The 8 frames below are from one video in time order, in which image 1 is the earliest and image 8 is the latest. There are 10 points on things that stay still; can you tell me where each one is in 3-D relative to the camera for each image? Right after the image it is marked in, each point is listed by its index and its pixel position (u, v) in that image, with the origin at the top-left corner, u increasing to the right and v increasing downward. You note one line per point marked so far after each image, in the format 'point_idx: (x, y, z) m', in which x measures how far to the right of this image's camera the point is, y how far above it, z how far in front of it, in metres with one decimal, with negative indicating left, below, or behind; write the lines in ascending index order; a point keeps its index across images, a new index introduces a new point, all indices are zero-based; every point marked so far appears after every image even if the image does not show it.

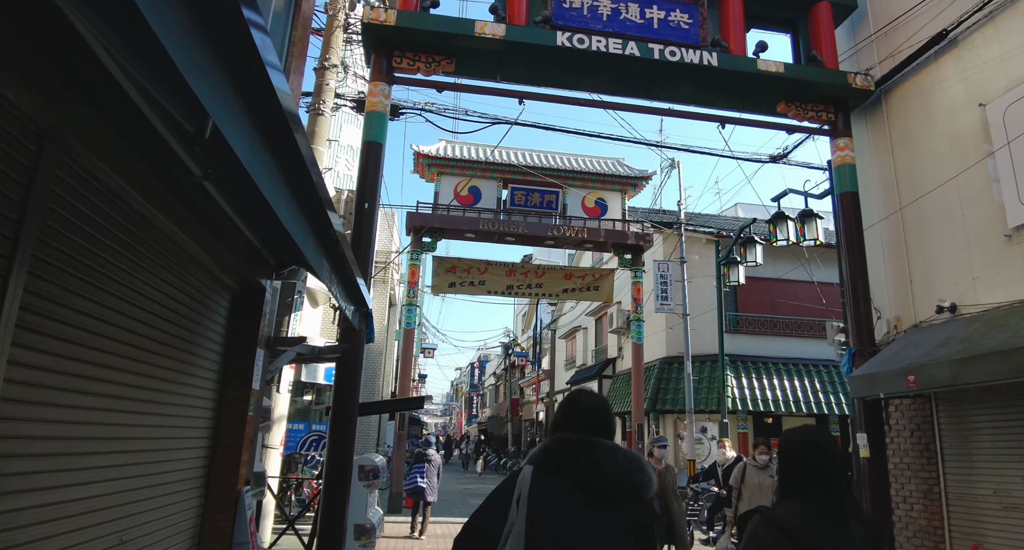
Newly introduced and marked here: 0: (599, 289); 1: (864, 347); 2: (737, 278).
0: (+2.1, -0.3, +15.5) m
1: (+4.4, -0.9, +8.0) m
2: (+4.8, -0.1, +13.6) m
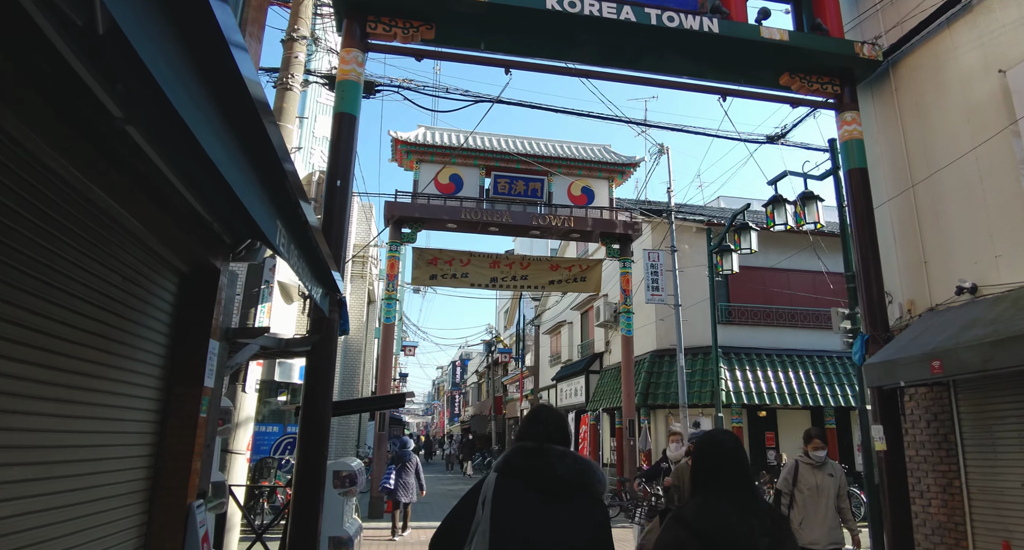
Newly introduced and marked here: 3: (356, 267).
0: (+1.7, -0.1, +14.9) m
1: (+4.3, -0.7, +7.5) m
2: (+4.5, +0.2, +13.1) m
3: (-4.7, +0.2, +18.9) m
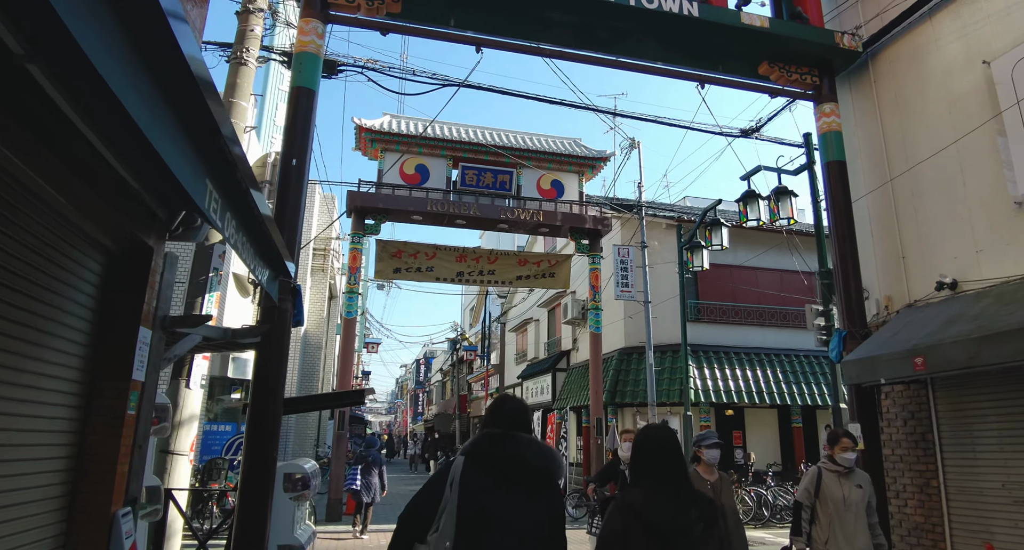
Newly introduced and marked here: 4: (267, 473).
0: (+1.0, 0.0, +14.6) m
1: (+3.9, -0.6, +7.3) m
2: (+3.9, +0.3, +12.9) m
3: (-5.6, +0.4, +18.2) m
4: (-2.1, -1.7, +5.4) m
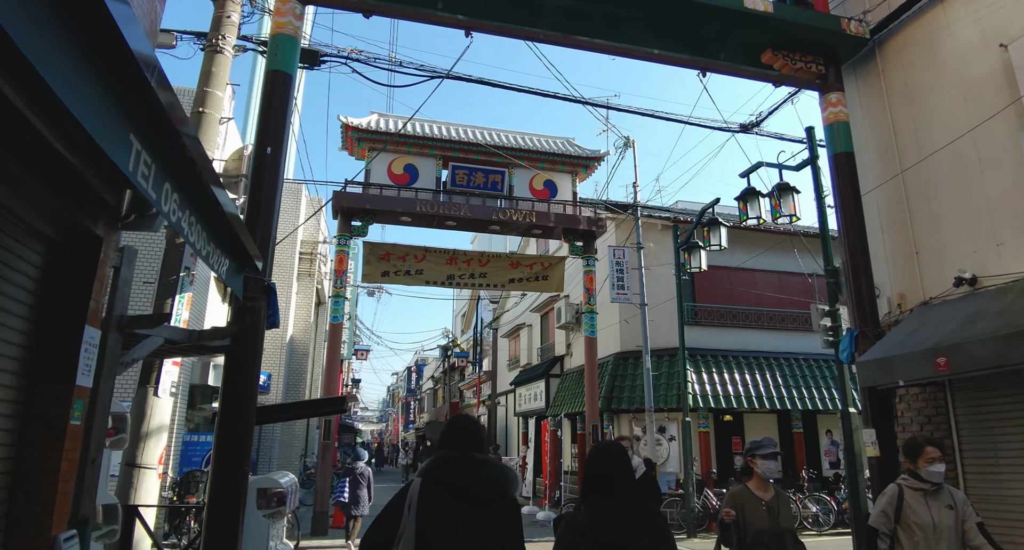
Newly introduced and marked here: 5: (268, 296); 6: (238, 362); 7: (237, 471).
0: (+0.8, -0.1, +14.1) m
1: (+3.9, -0.6, +6.9) m
2: (+3.7, +0.2, +12.5) m
3: (-5.8, +0.3, +17.7) m
4: (-2.1, -1.7, +4.9) m
5: (-2.1, -0.2, +5.4) m
6: (-2.2, -0.7, +5.1) m
7: (-2.1, -1.5, +4.9) m
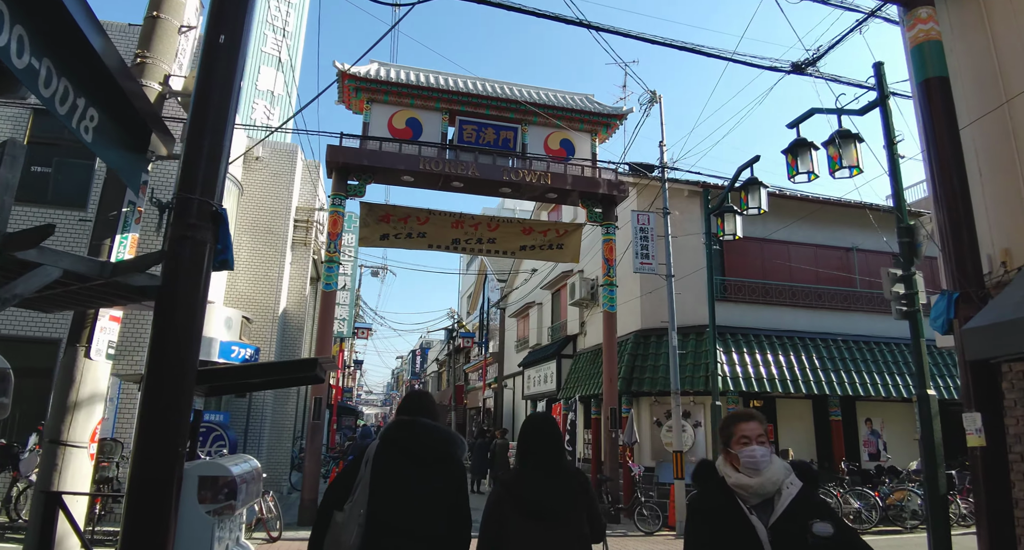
0: (+1.0, +0.6, +12.9) m
1: (+4.0, -0.1, +5.6) m
2: (+3.9, +0.8, +11.2) m
3: (-5.6, +1.1, +16.5) m
4: (-2.0, -1.2, +3.7) m
5: (-1.9, +0.3, +4.1) m
6: (-2.1, -0.2, +3.8) m
7: (-2.0, -1.0, +3.7) m
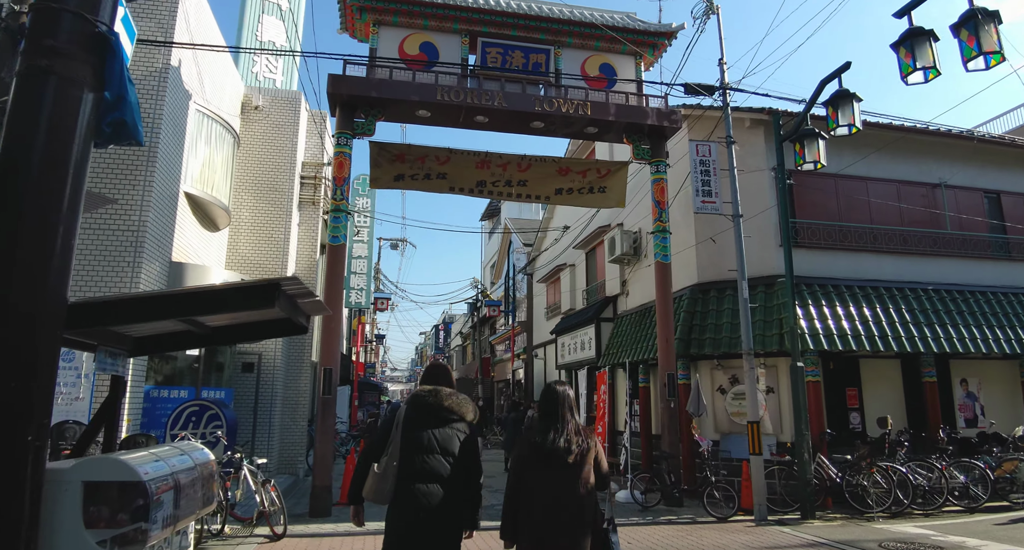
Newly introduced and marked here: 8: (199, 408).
0: (+1.7, +1.5, +11.1) m
1: (+4.4, +0.6, +3.8) m
2: (+4.5, +1.7, +9.3) m
3: (-4.9, +2.0, +14.9) m
4: (-1.6, -0.7, +2.1) m
5: (-1.6, +0.8, +2.5) m
6: (-1.7, +0.3, +2.2) m
7: (-1.6, -0.6, +2.1) m
8: (-4.3, -1.8, +8.7) m
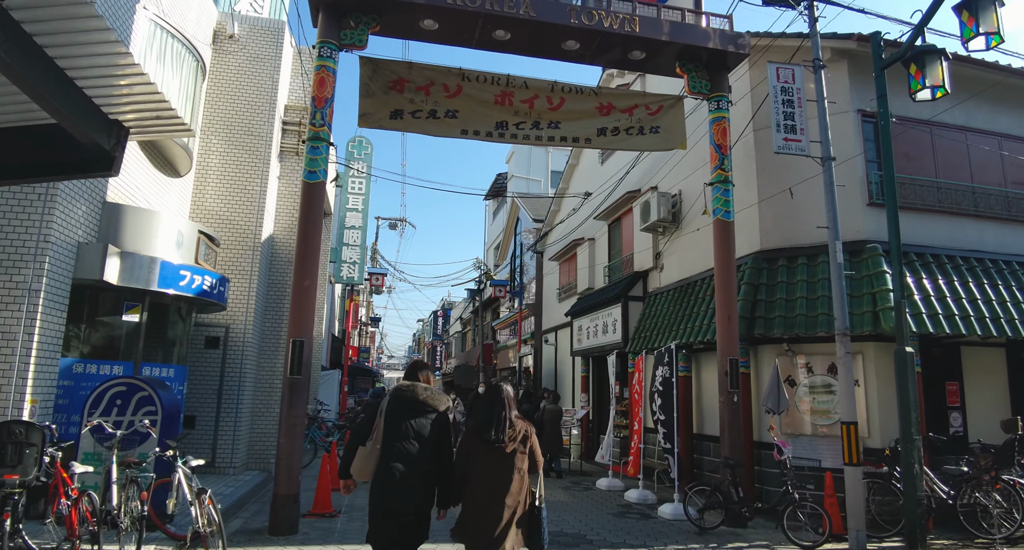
0: (+2.0, +2.0, +8.9) m
1: (+4.8, +1.0, +1.7) m
2: (+4.8, +2.2, +7.2) m
3: (-4.5, +2.7, +12.8) m
4: (-1.3, -0.2, 0.0) m
5: (-1.2, +1.3, +0.3) m
6: (-1.4, +0.8, +0.1) m
7: (-1.3, -0.1, 0.0) m
8: (-4.0, -1.2, +6.6) m
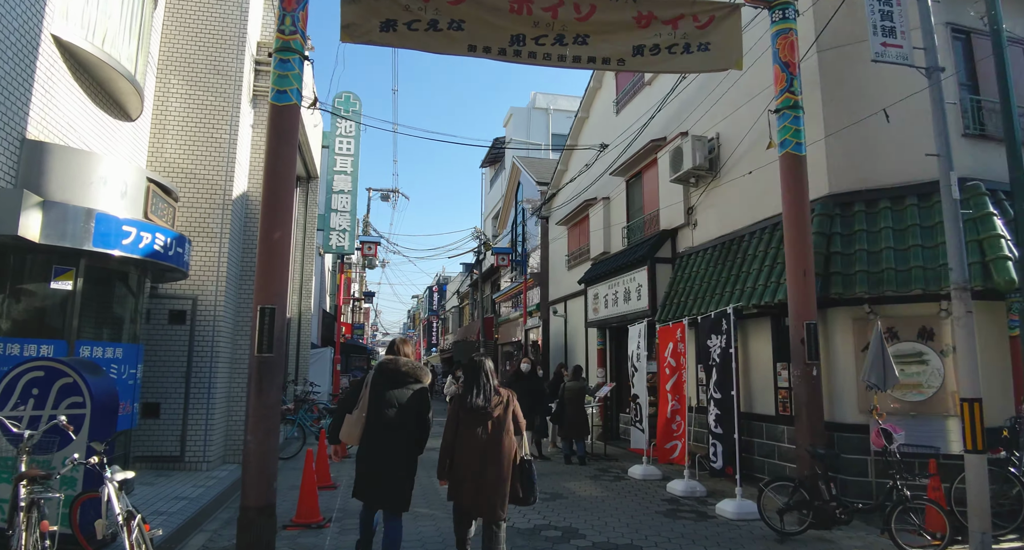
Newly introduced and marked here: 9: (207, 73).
0: (+2.2, +2.6, +7.3) m
1: (+5.1, +1.3, +0.1) m
2: (+5.1, +2.8, +5.6) m
3: (-4.3, +3.4, +11.0) m
4: (-1.0, 0.0, -1.6) m
5: (-0.9, +1.5, -1.3) m
6: (-1.0, +1.0, -1.5) m
7: (-1.0, +0.1, -1.6) m
8: (-3.7, -0.8, +5.1) m
9: (-4.7, +3.2, +9.9) m
